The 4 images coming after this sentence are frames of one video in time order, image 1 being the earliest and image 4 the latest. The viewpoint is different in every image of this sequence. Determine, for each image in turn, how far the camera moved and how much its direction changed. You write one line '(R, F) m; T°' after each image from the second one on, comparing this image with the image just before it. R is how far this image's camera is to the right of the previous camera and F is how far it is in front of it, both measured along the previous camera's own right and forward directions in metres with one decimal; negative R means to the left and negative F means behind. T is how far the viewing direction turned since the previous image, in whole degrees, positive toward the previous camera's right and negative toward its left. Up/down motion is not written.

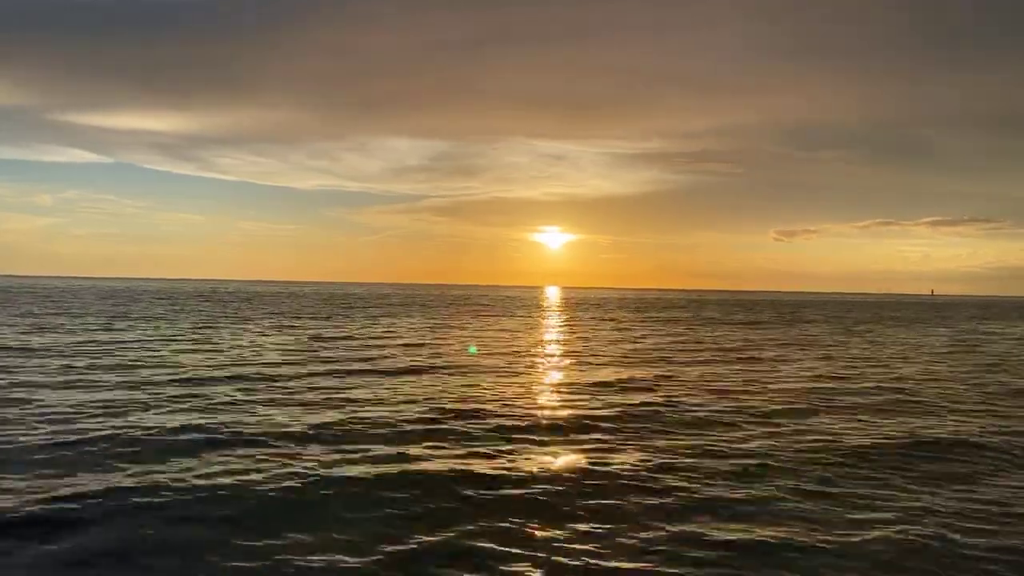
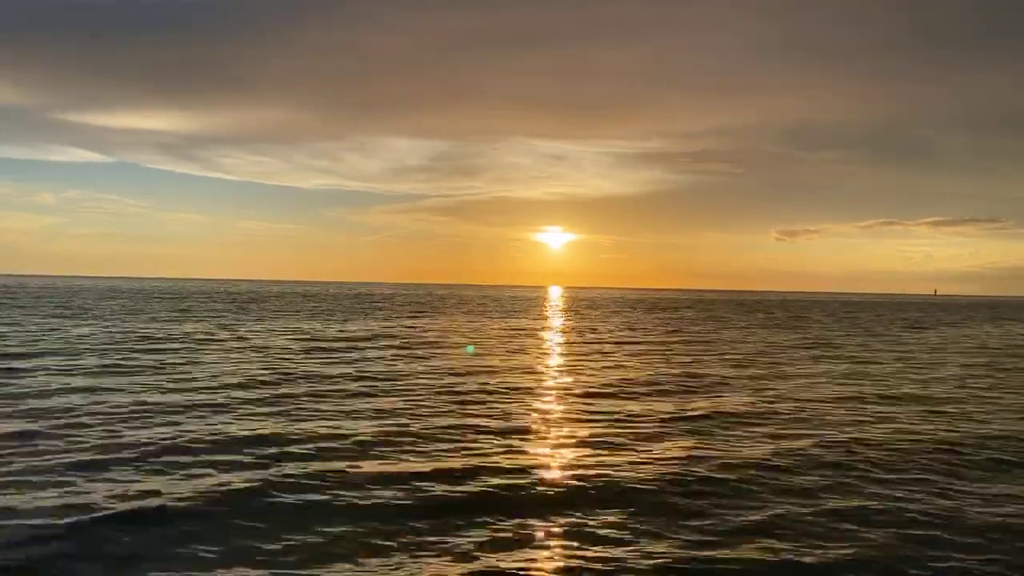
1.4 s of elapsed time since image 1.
(-1.0, +0.4) m; 0°
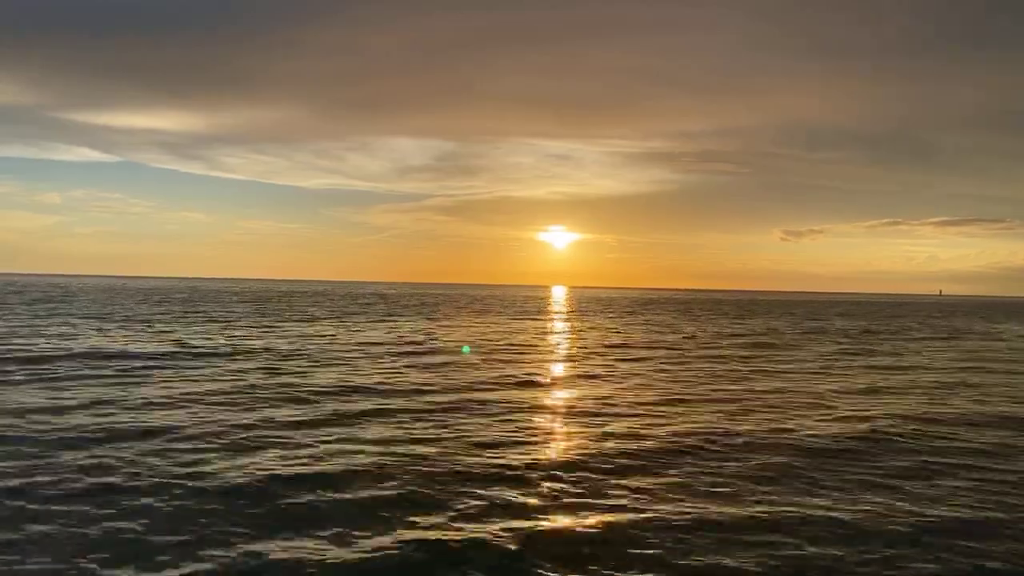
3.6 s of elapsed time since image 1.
(-2.2, +3.2) m; 0°
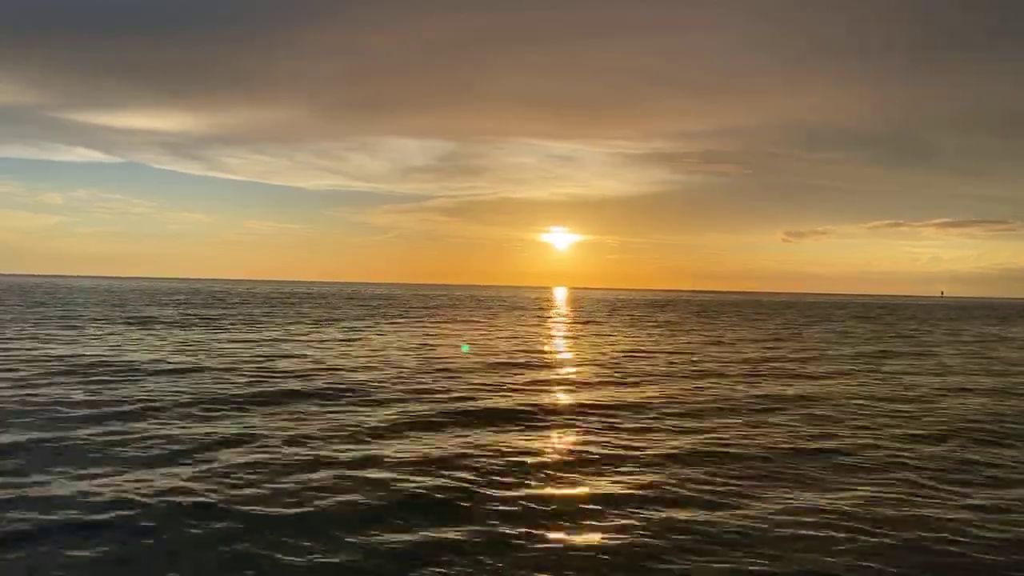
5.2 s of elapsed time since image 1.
(-2.6, +3.1) m; 0°
